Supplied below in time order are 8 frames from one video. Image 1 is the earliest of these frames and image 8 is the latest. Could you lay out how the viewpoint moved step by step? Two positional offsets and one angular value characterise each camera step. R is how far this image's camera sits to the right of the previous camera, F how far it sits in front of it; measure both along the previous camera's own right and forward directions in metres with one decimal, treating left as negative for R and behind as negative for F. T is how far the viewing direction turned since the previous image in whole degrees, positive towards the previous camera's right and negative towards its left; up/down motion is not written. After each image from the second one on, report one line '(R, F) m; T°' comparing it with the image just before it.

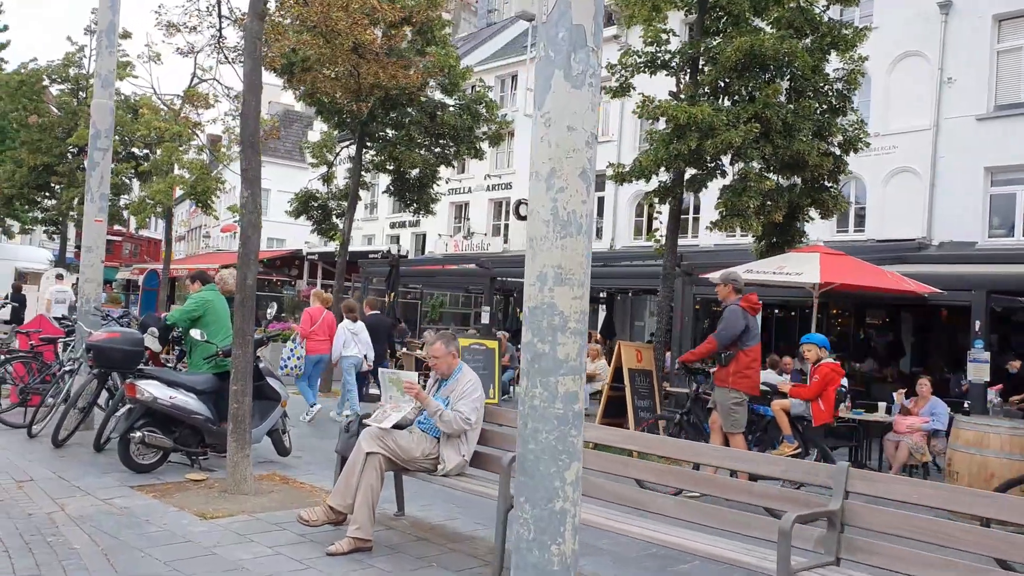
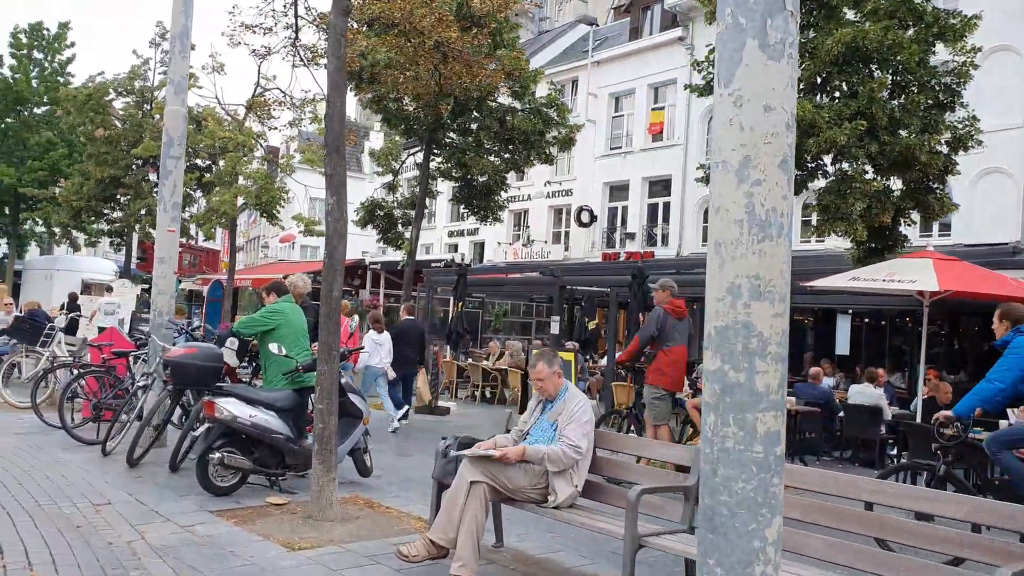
(-0.5, +0.6) m; -4°
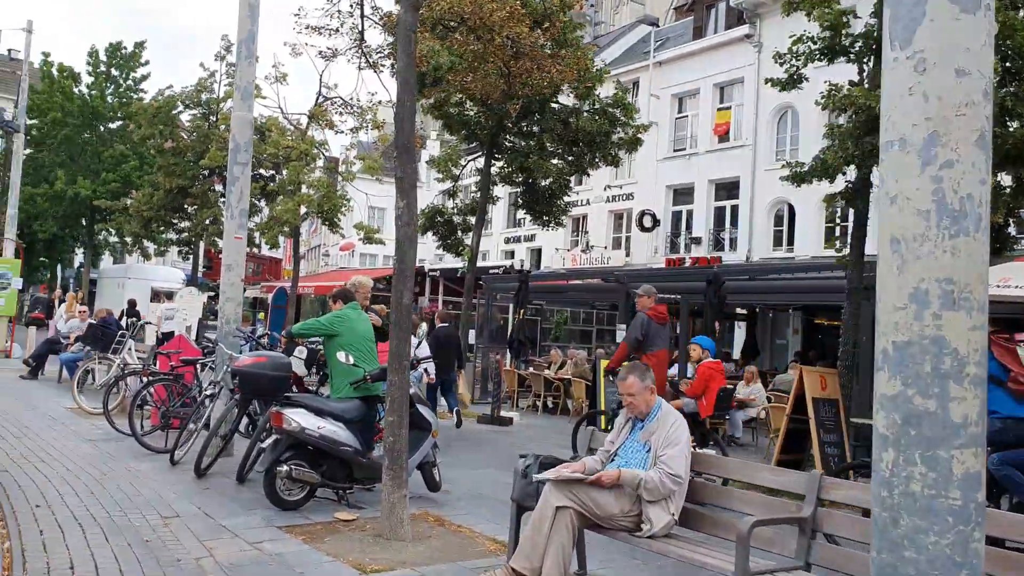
(-0.2, +0.4) m; -4°
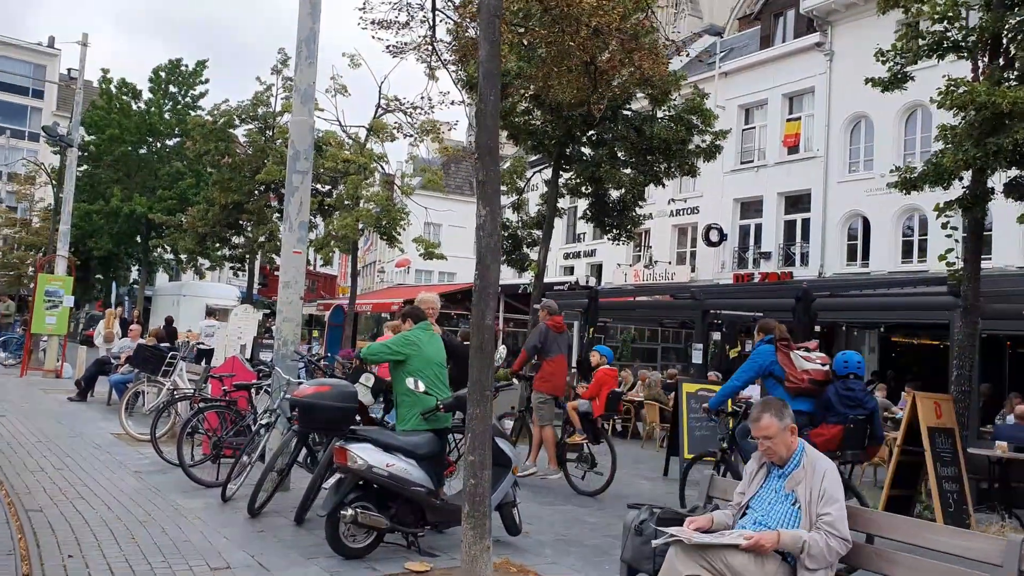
(-0.4, +0.9) m; -4°
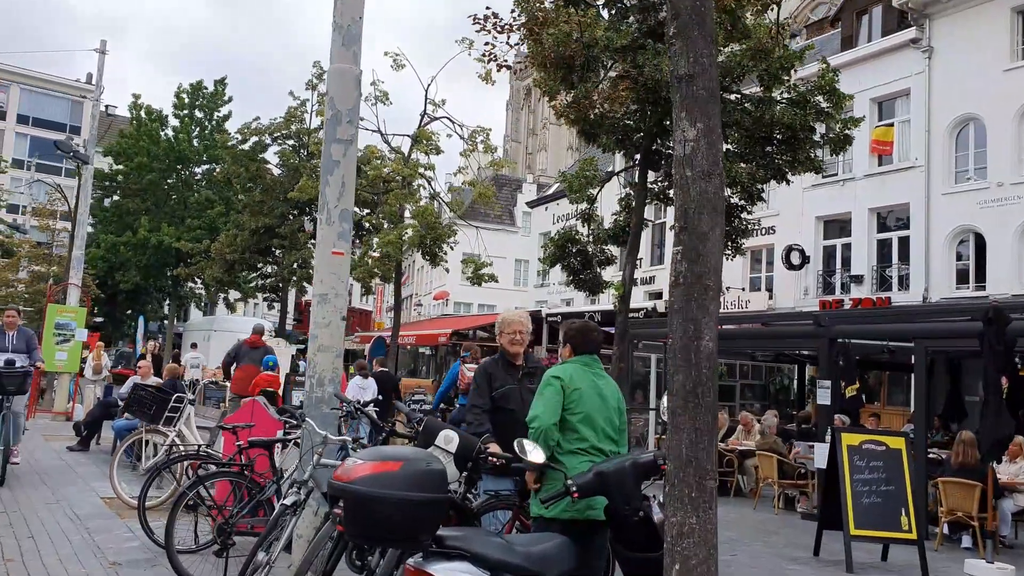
(-0.8, +2.8) m; -2°
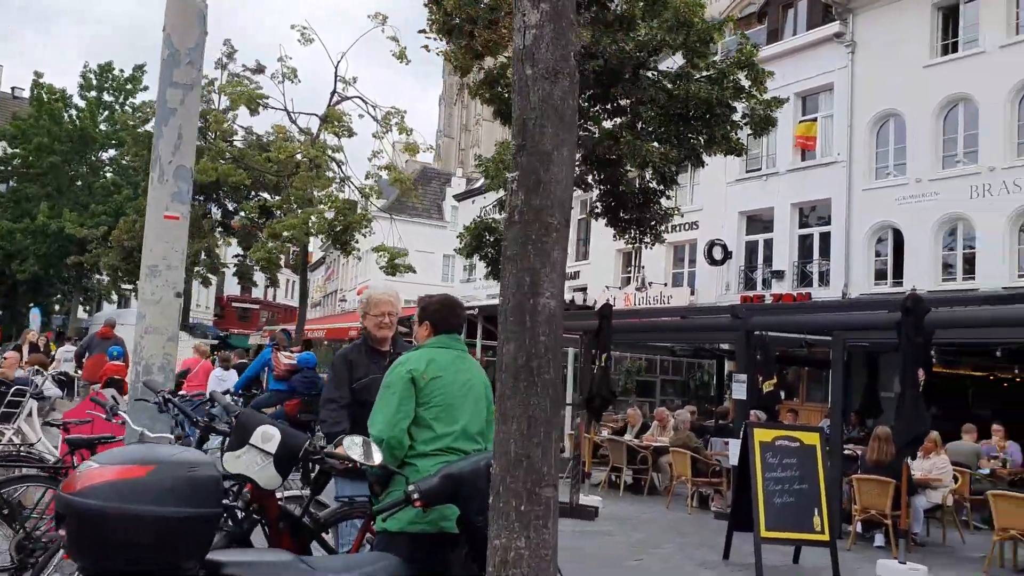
(+0.5, +0.8) m; +5°
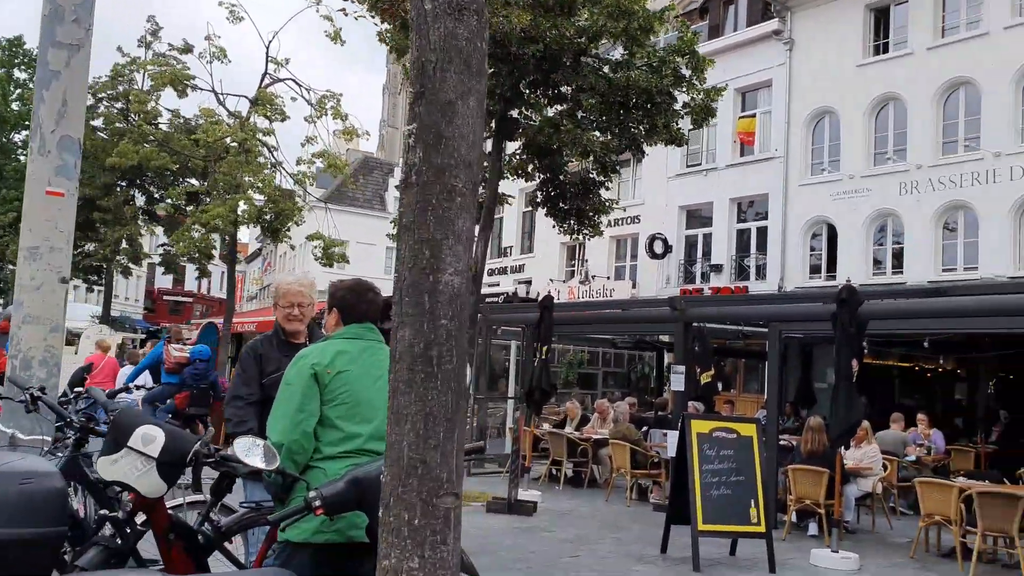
(+0.1, +0.4) m; +4°
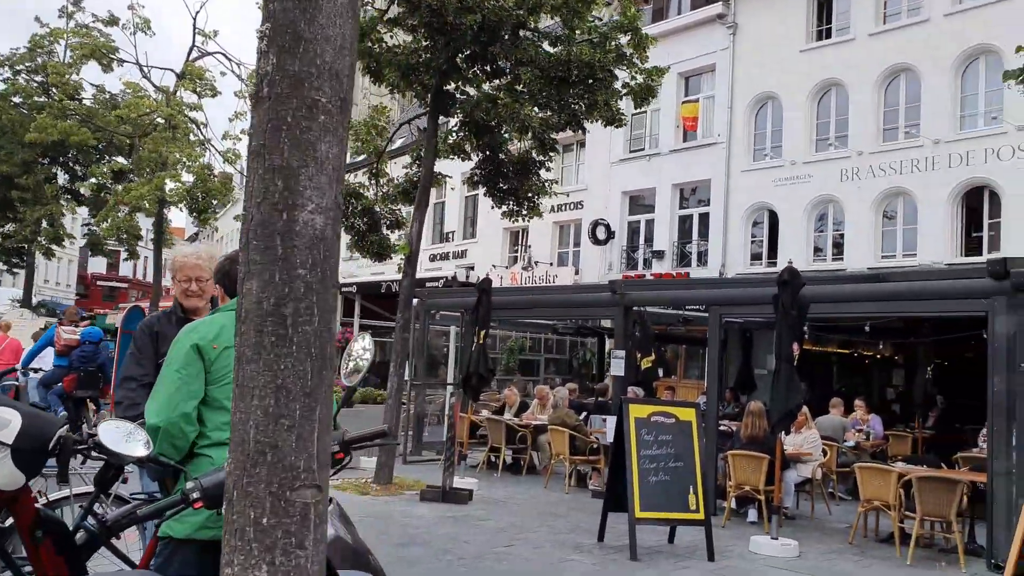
(+0.1, +0.4) m; +4°
